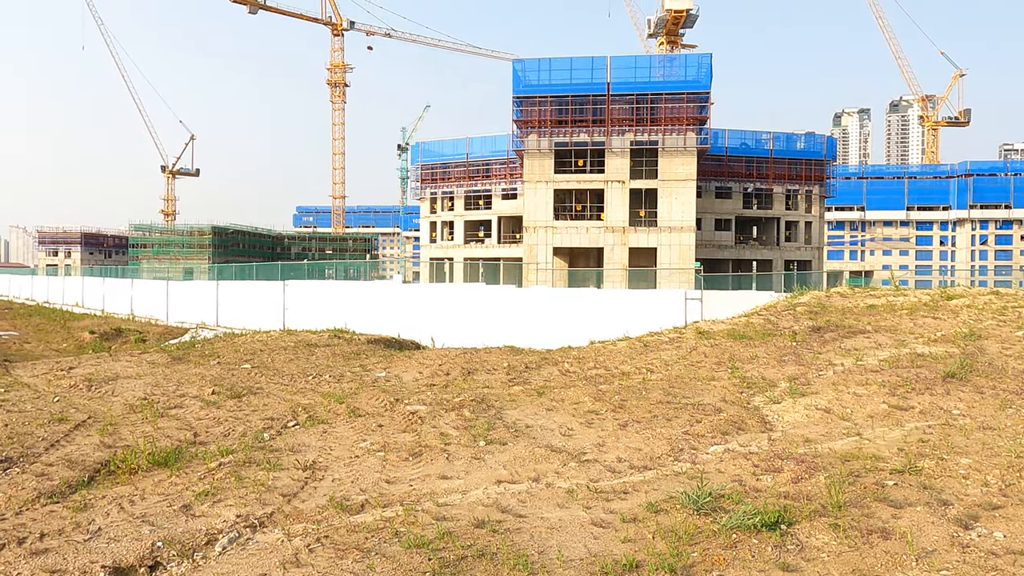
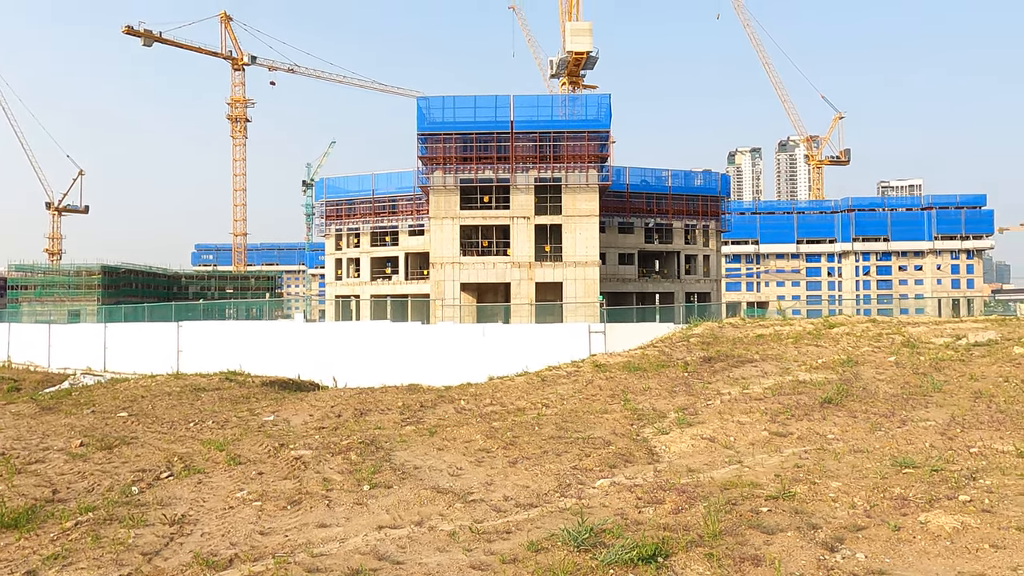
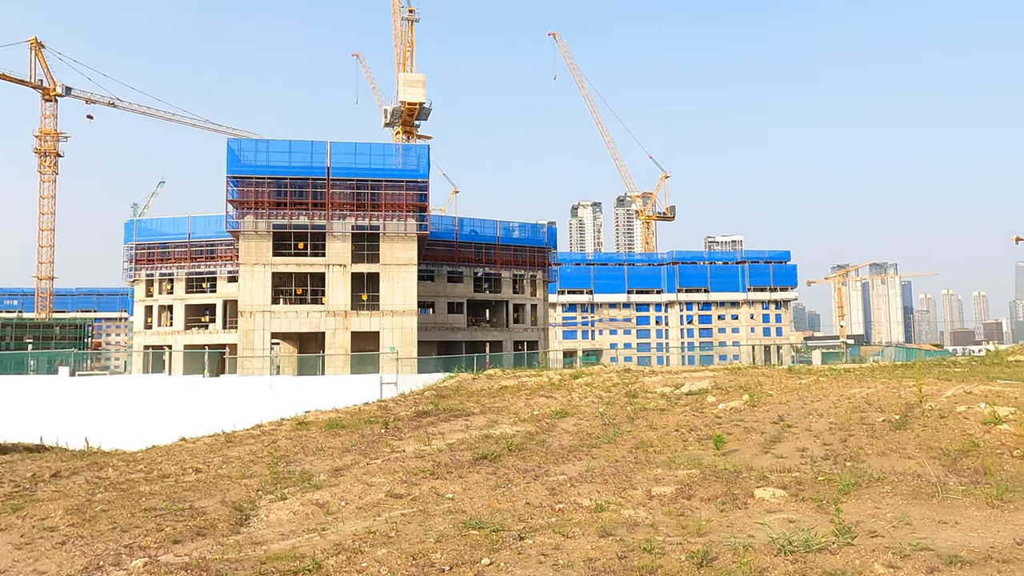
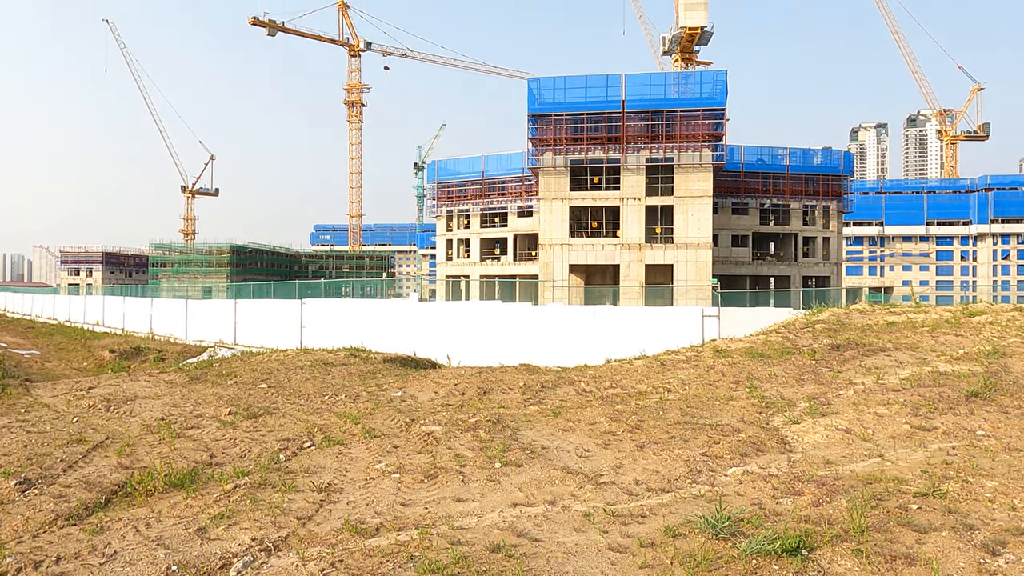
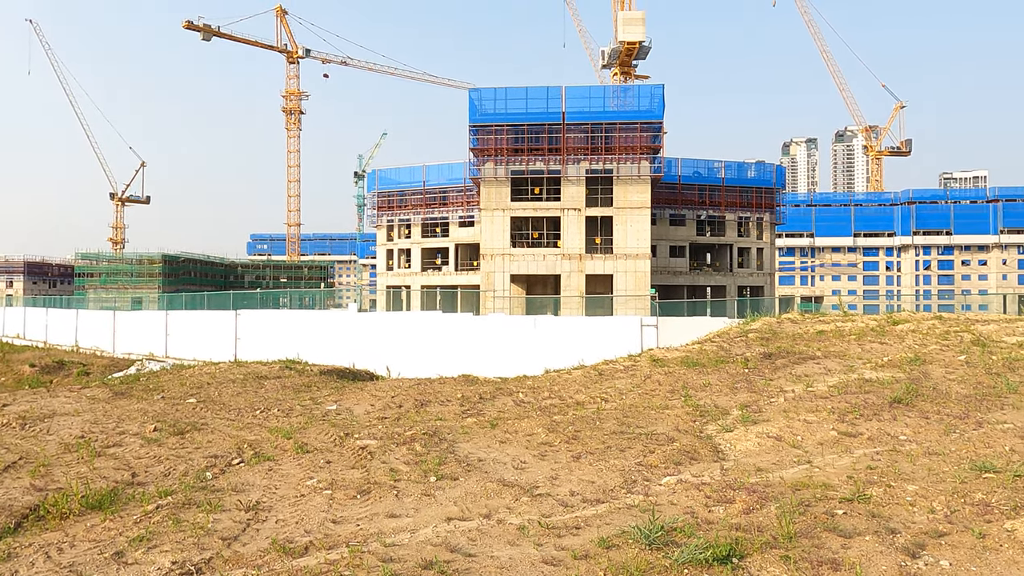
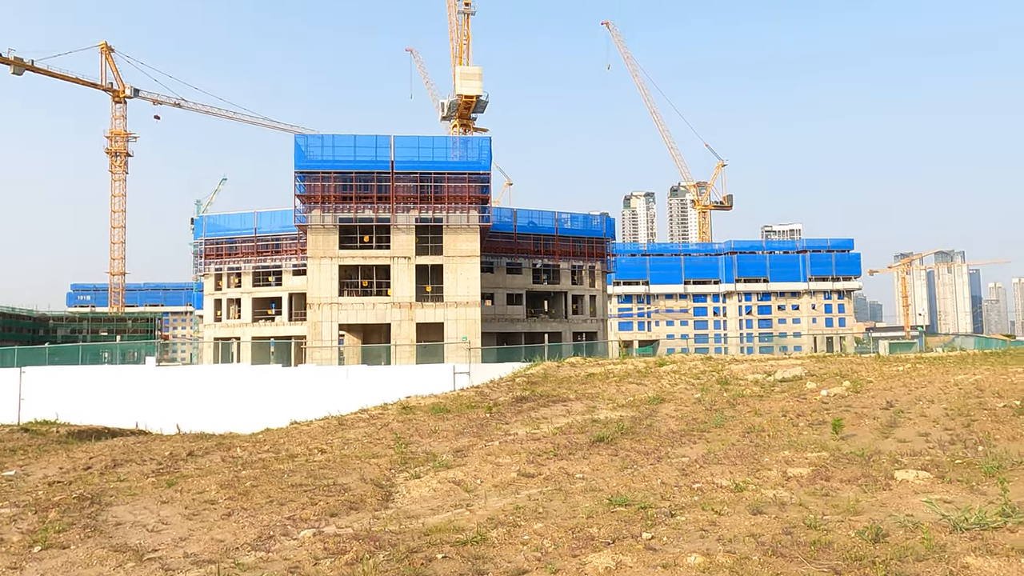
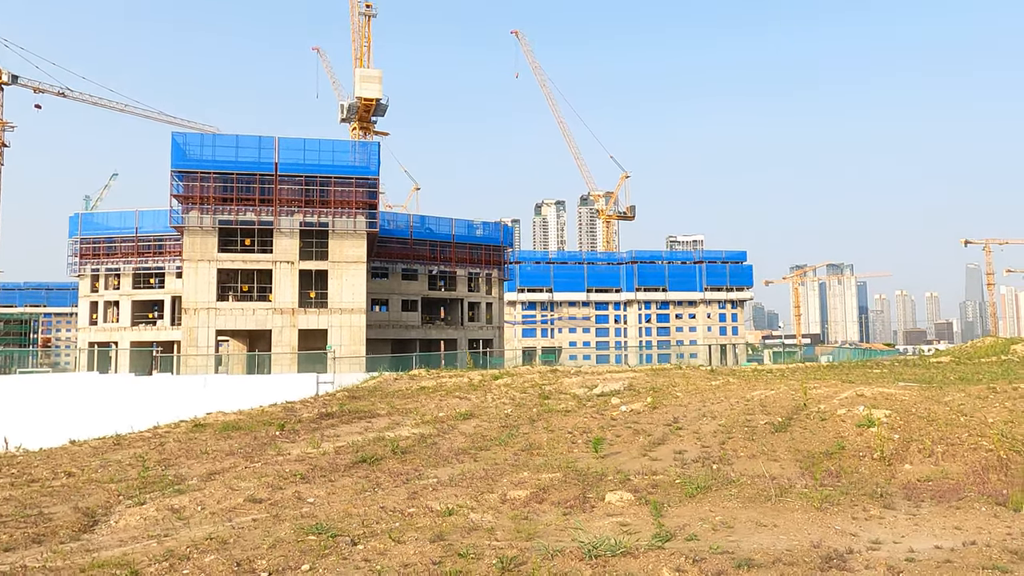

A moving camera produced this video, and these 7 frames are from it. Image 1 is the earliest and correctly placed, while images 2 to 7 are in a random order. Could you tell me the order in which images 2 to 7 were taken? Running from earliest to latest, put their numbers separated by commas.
4, 5, 2, 6, 3, 7
